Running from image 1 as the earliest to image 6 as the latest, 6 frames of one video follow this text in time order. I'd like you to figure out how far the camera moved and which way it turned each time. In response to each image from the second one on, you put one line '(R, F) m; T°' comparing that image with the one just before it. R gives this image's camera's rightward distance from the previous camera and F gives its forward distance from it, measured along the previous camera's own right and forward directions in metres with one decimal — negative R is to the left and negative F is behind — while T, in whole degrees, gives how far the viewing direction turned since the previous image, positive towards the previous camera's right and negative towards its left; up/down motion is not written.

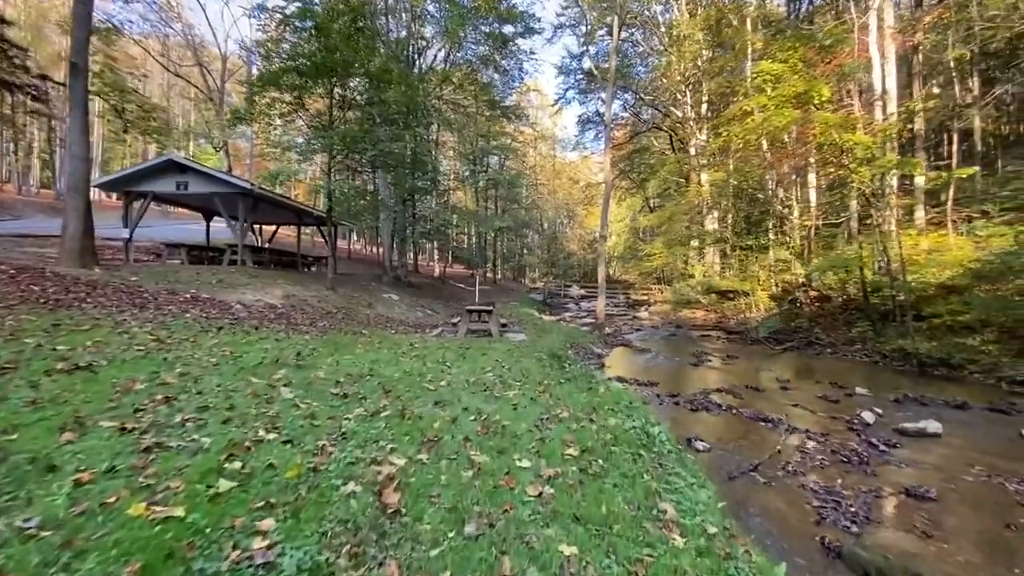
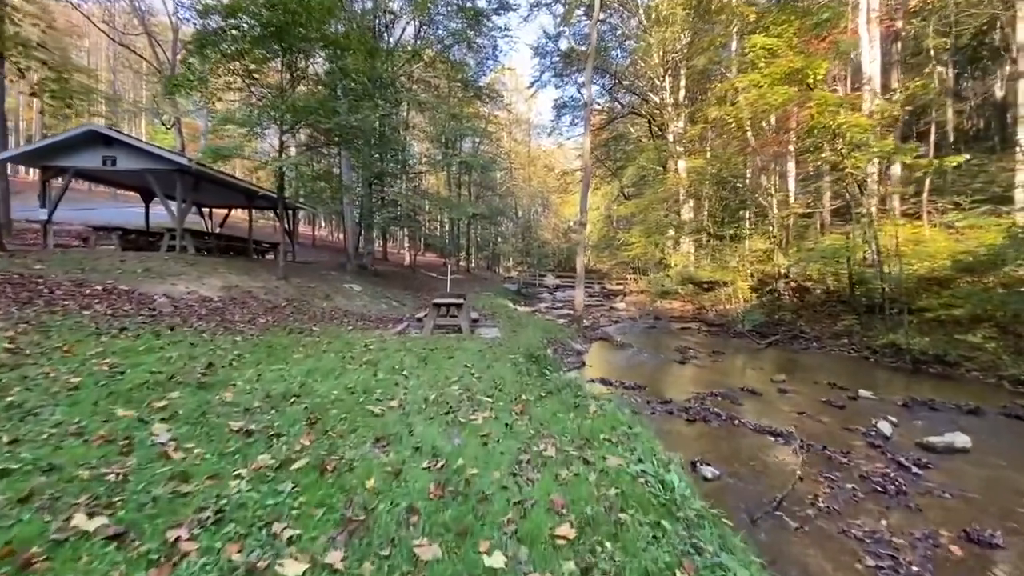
(0.0, +1.1) m; +3°
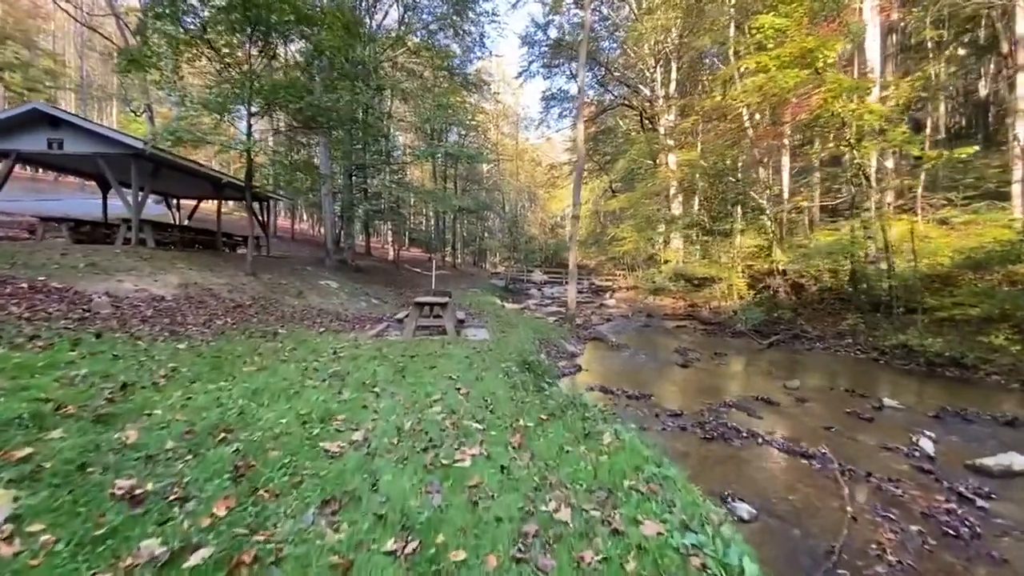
(-0.1, +0.9) m; +2°
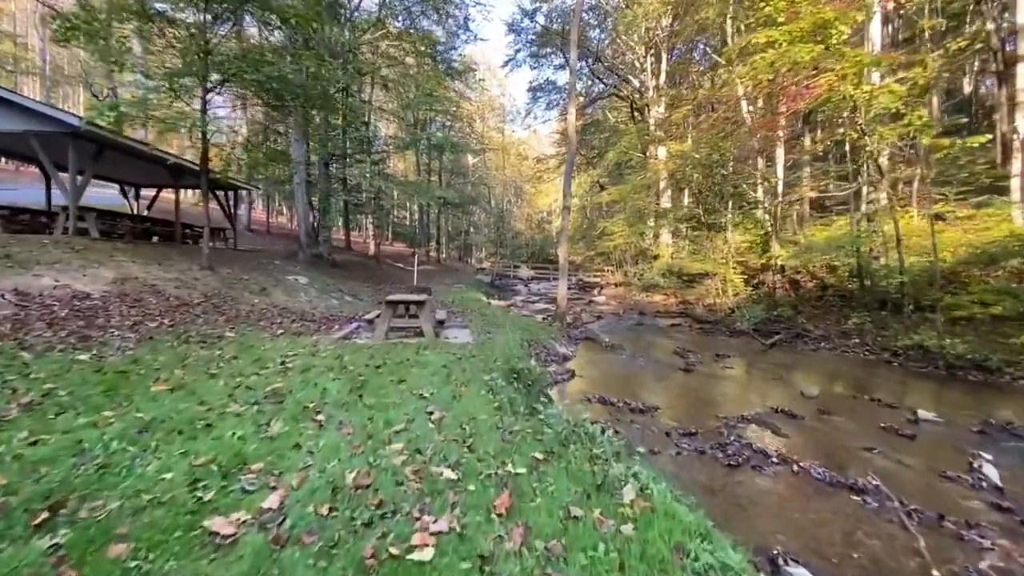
(0.0, +1.0) m; +2°
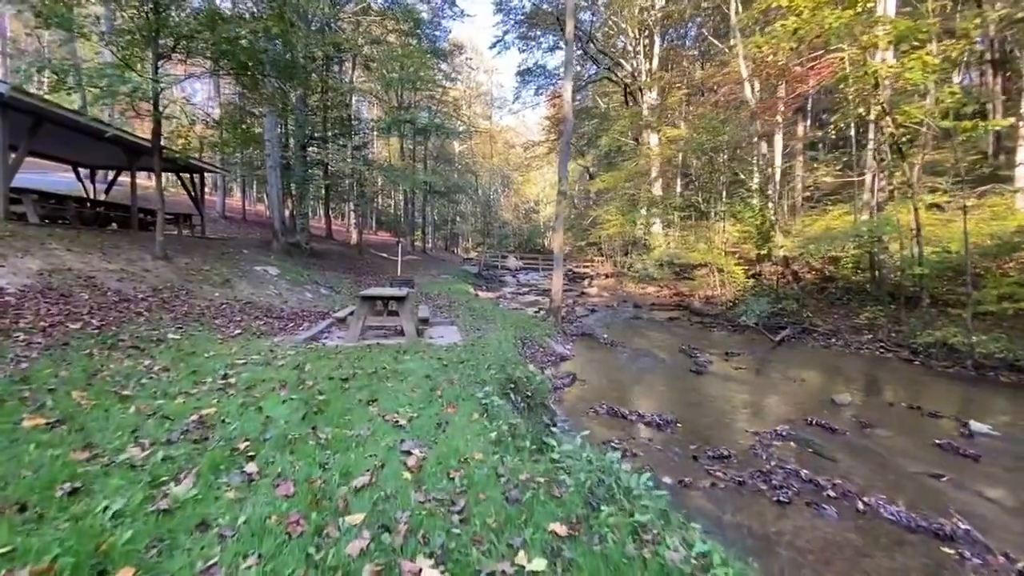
(-0.1, +1.0) m; +2°
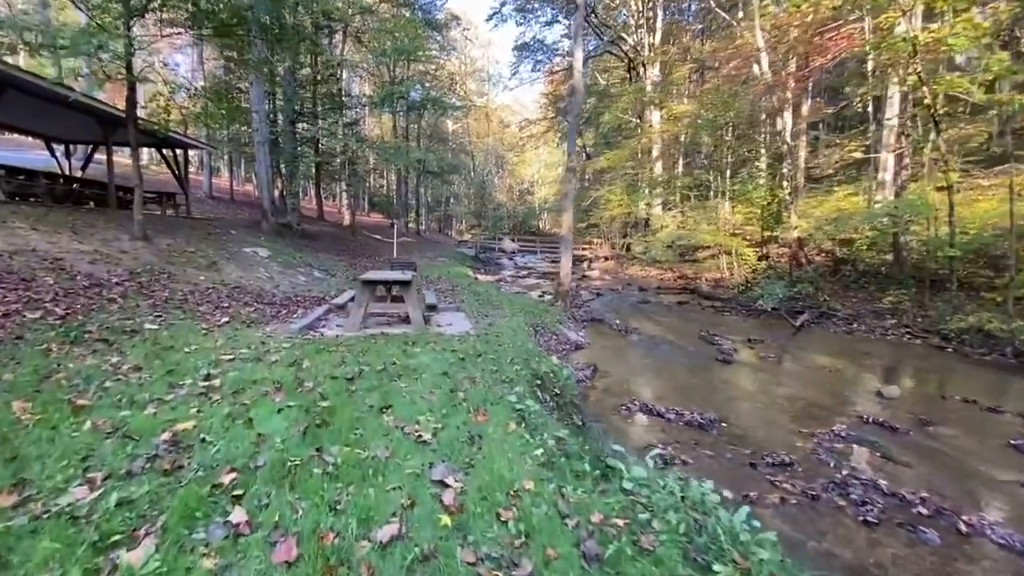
(-0.3, +0.7) m; +1°
